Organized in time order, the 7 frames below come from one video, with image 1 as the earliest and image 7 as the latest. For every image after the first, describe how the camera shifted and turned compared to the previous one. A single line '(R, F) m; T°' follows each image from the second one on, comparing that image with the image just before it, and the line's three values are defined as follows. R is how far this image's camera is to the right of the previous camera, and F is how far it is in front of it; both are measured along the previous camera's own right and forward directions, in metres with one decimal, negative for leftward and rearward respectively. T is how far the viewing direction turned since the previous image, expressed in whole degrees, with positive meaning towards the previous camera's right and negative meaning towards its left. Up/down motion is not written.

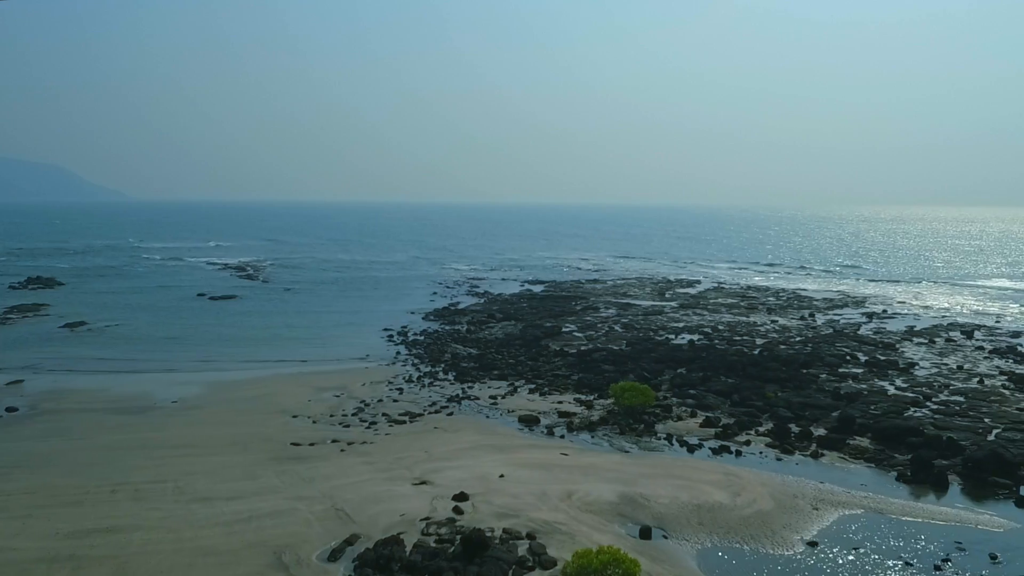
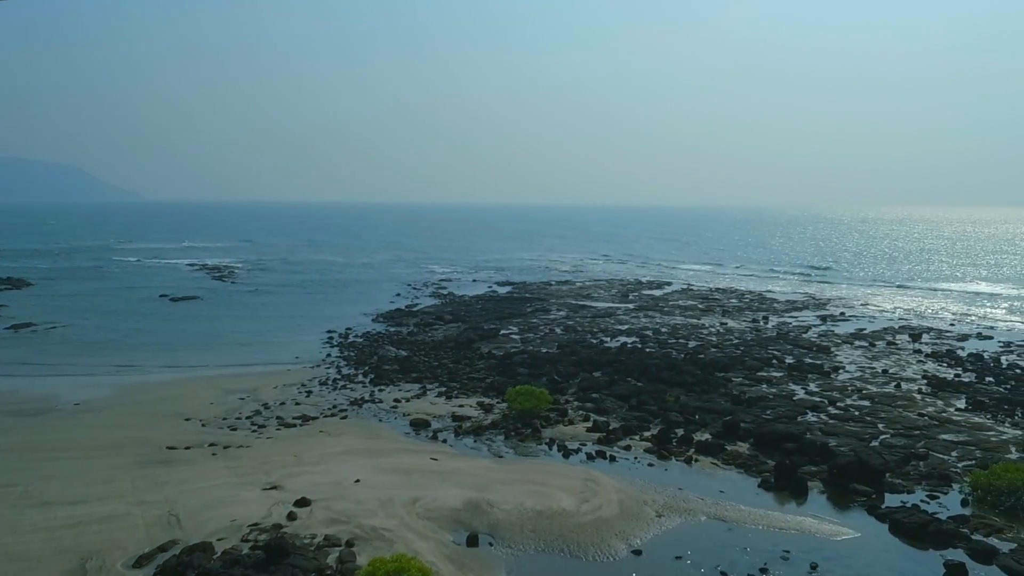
(+2.5, +0.1) m; -1°
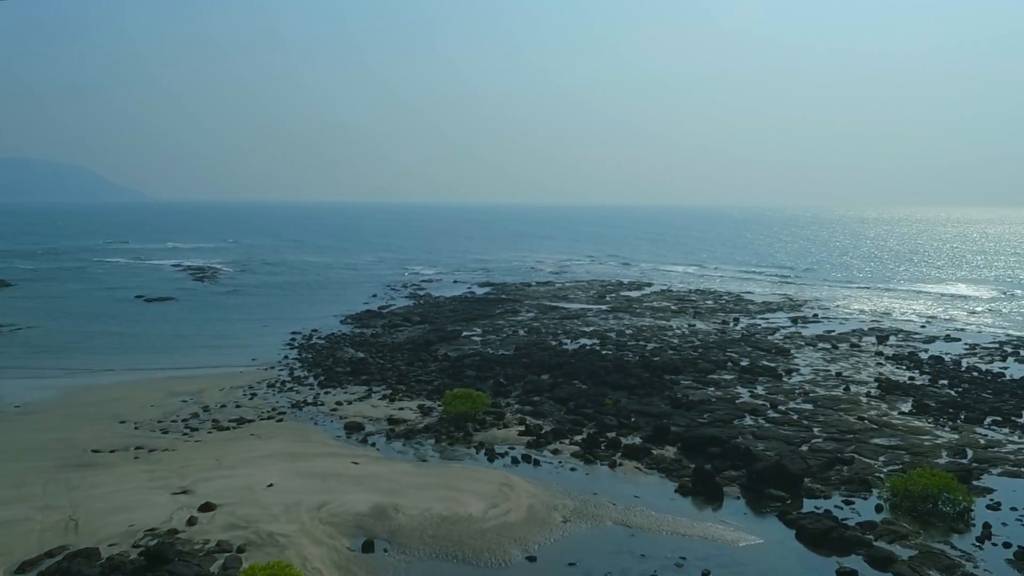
(+1.5, +0.1) m; 0°
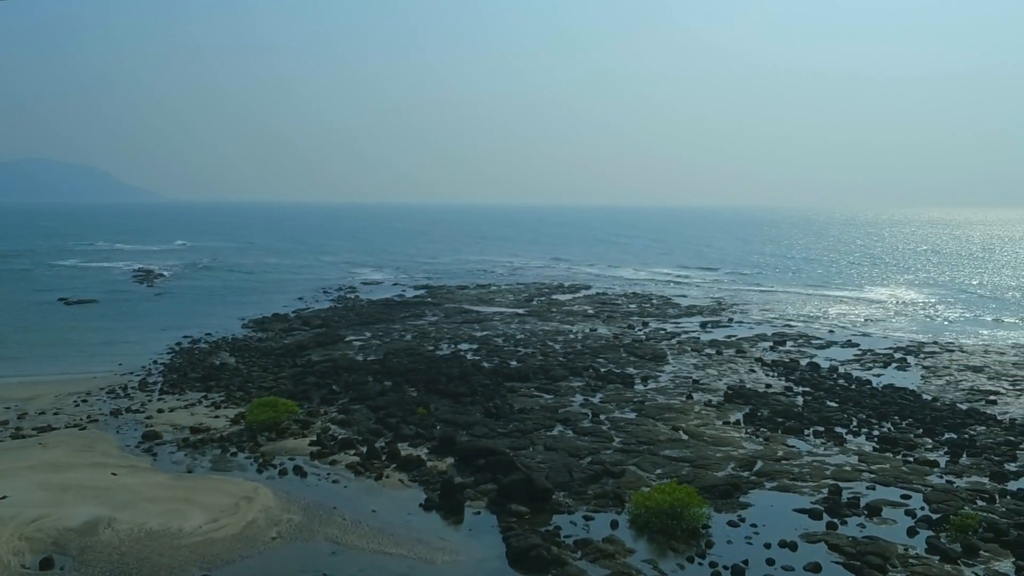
(+4.3, +0.3) m; -1°
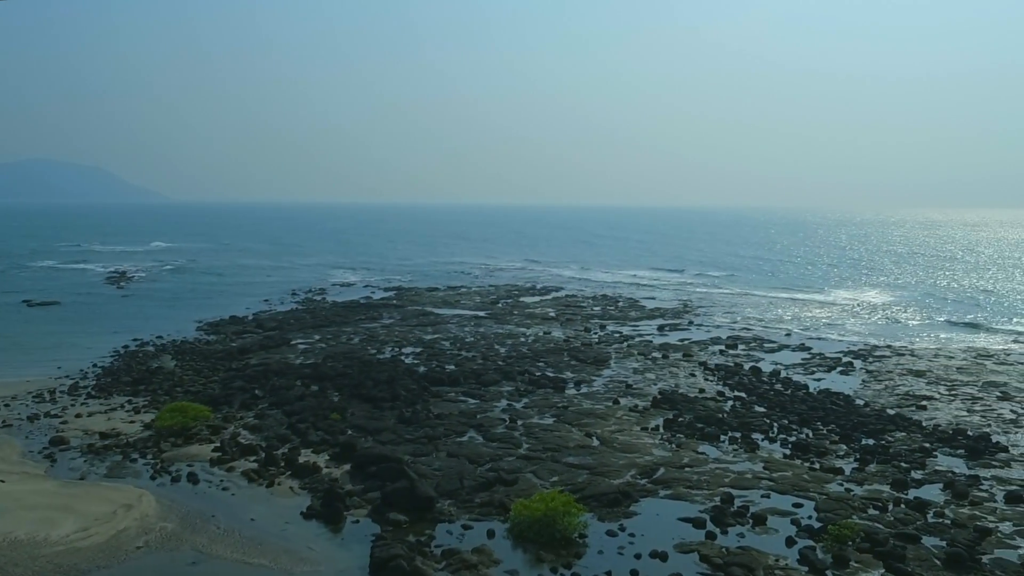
(+1.9, +0.1) m; 0°
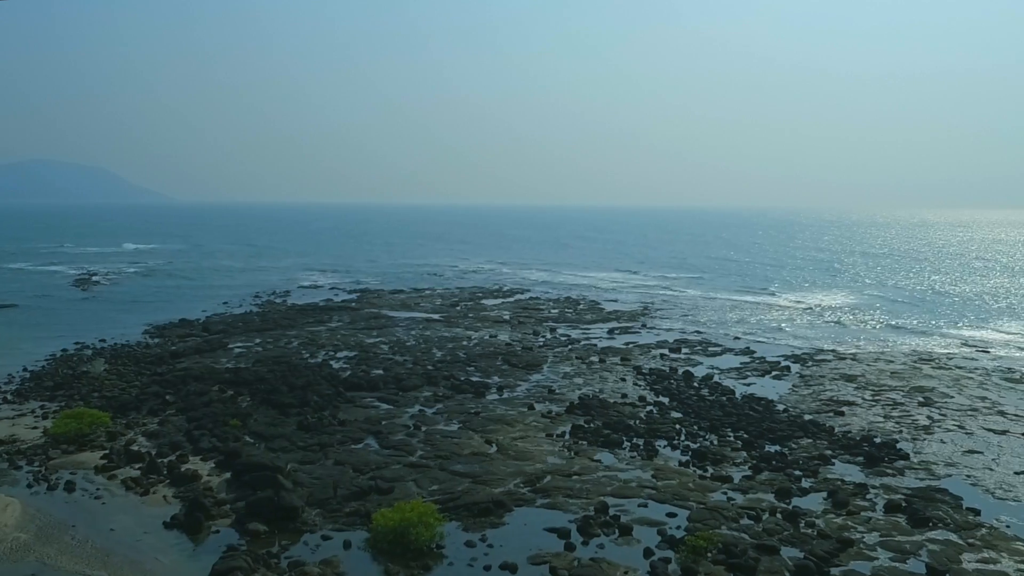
(+2.1, +0.1) m; 0°
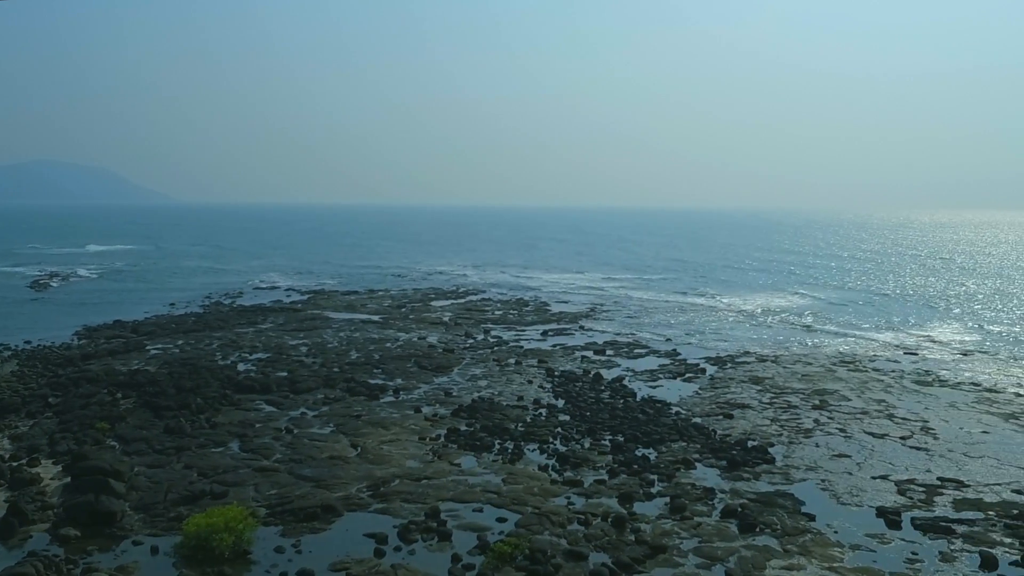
(+2.8, +0.1) m; 0°
